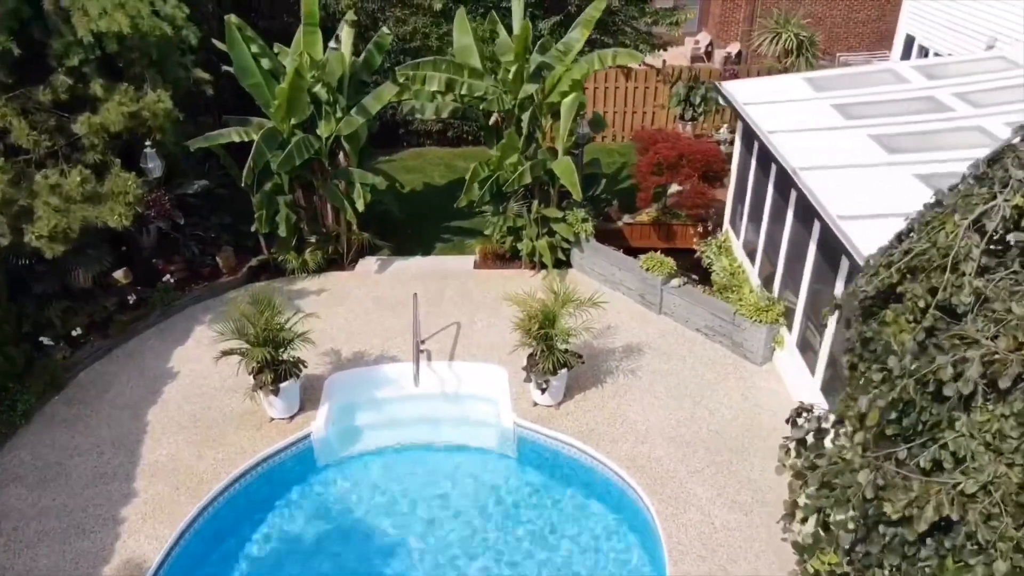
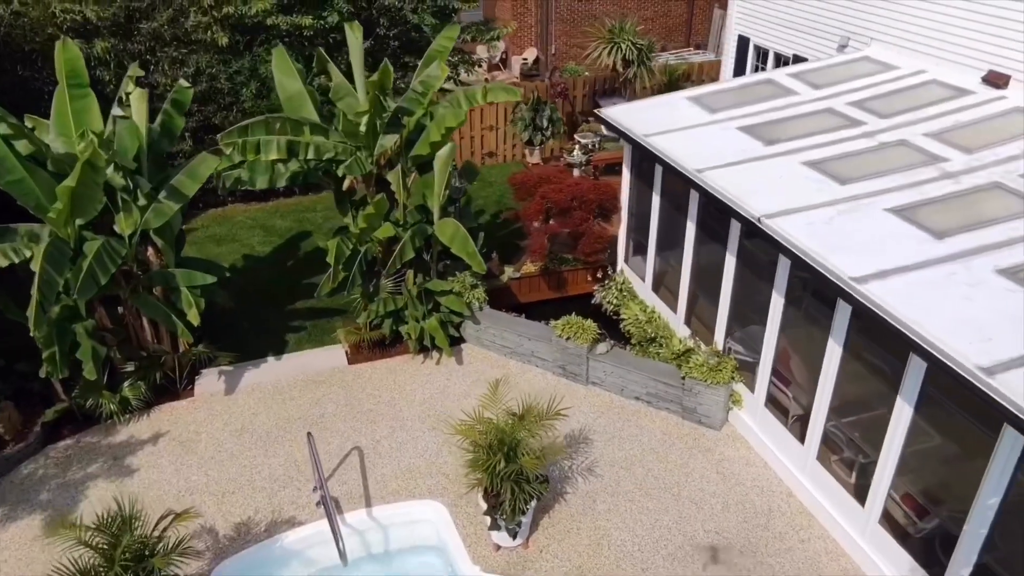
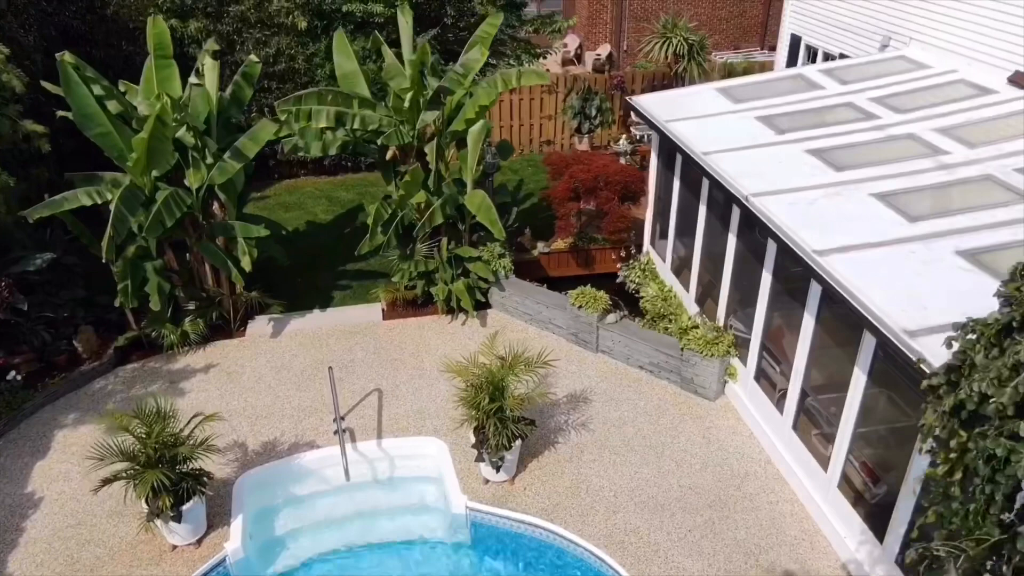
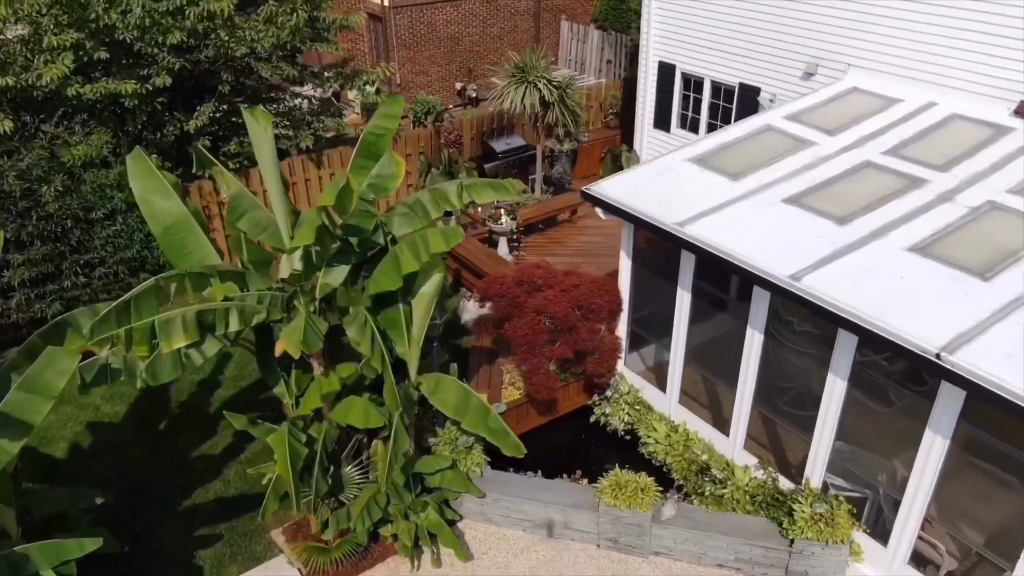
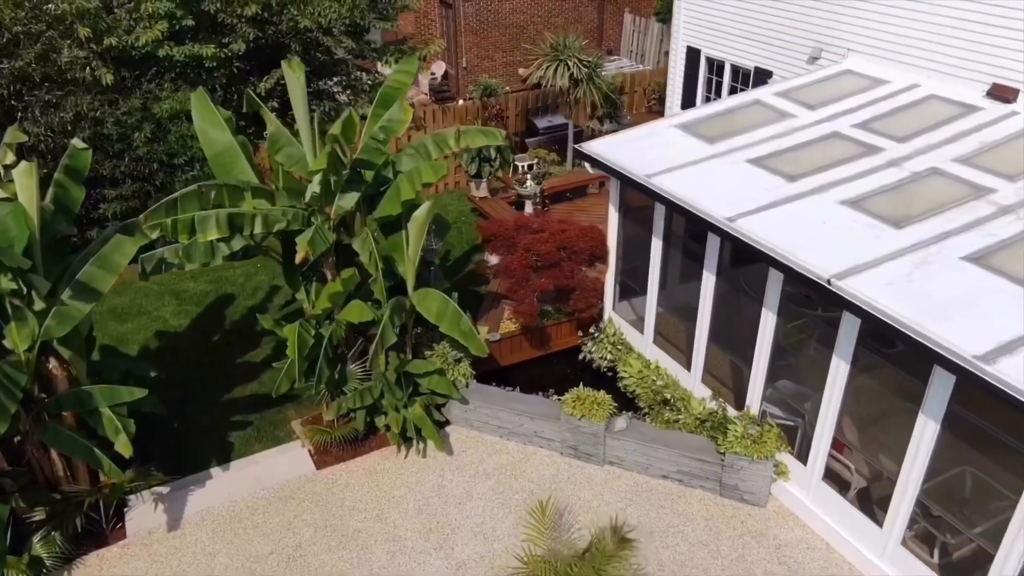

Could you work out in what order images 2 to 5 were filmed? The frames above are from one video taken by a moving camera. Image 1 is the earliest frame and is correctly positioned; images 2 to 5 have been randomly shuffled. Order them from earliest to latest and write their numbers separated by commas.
3, 2, 5, 4
